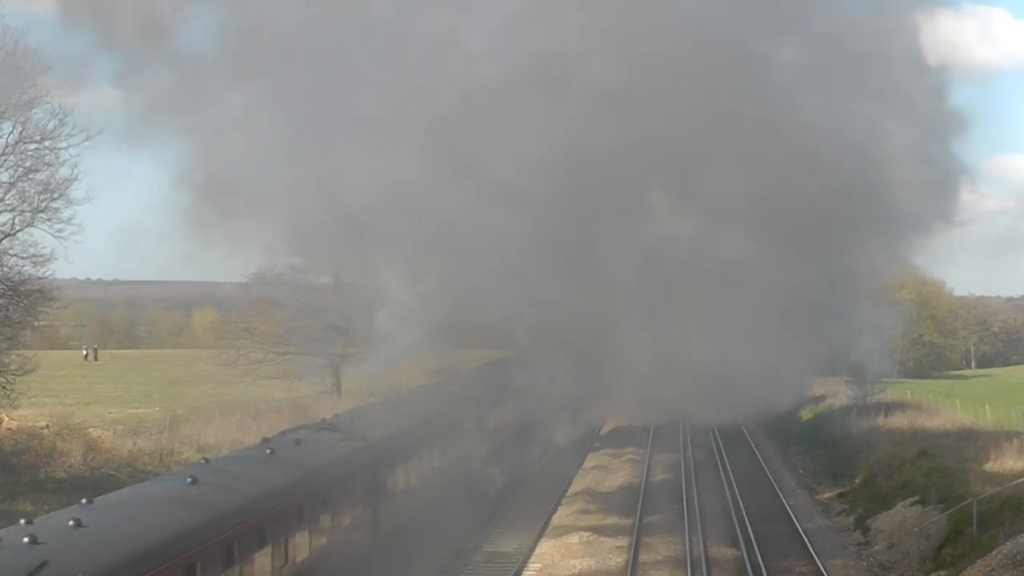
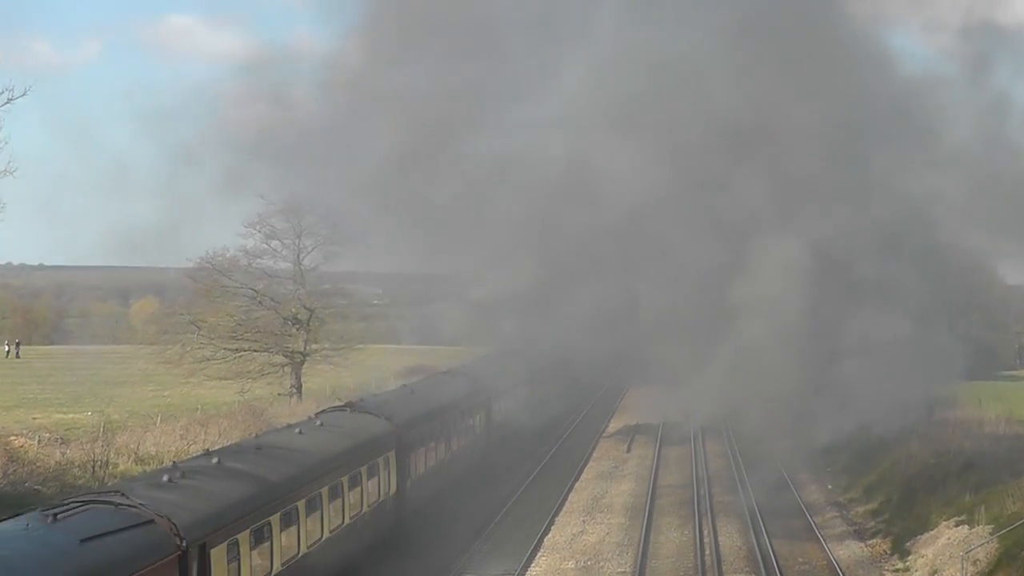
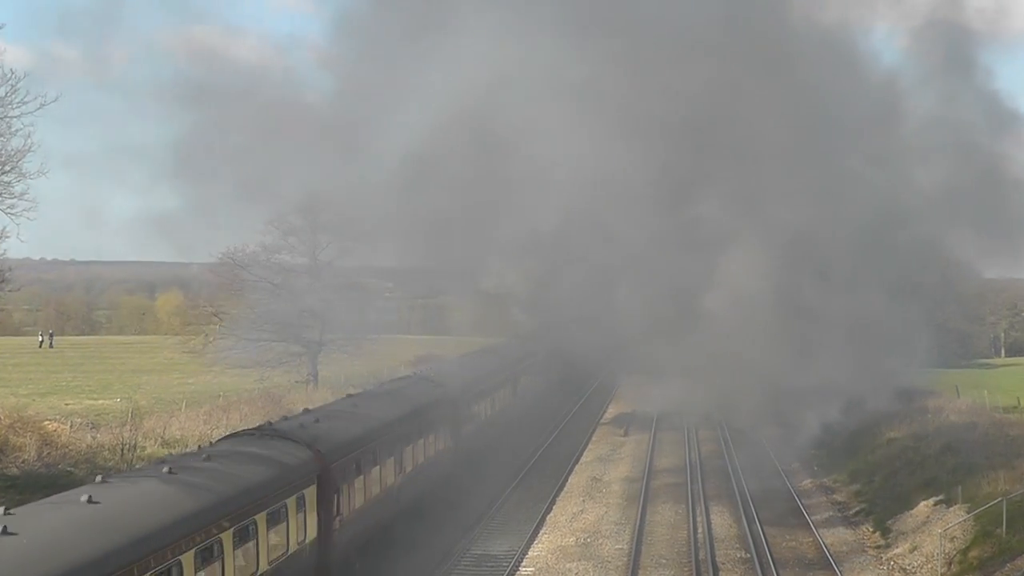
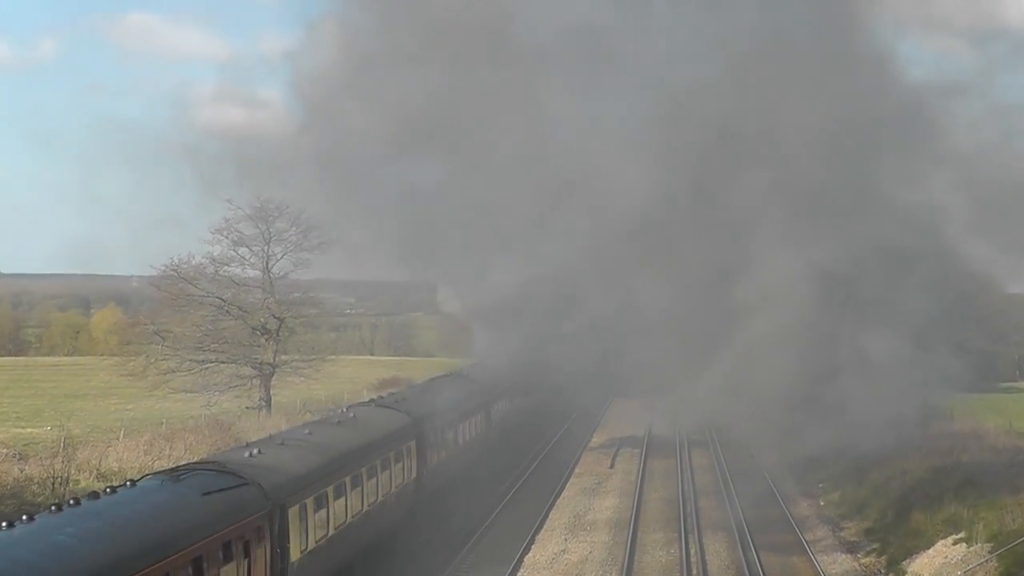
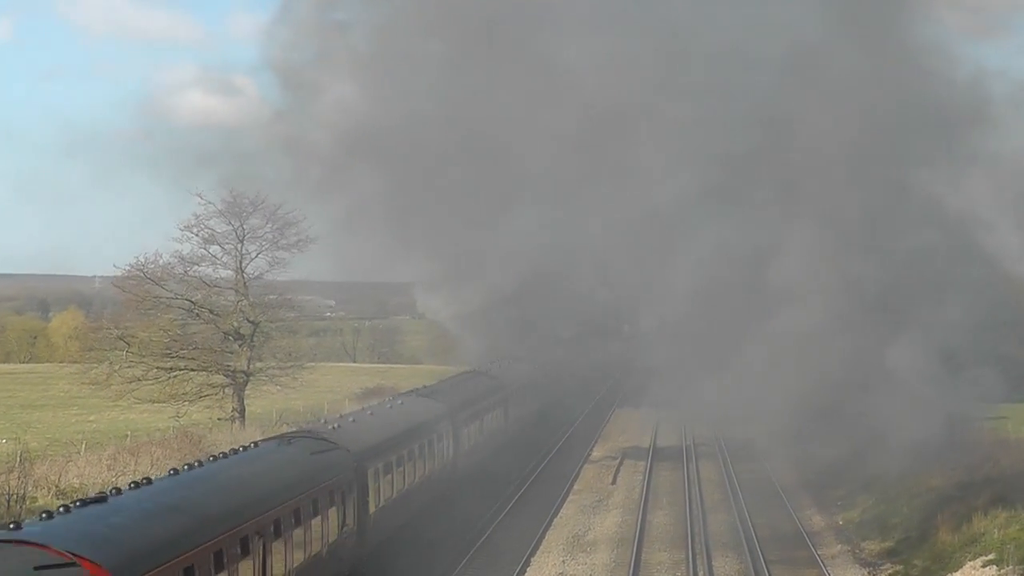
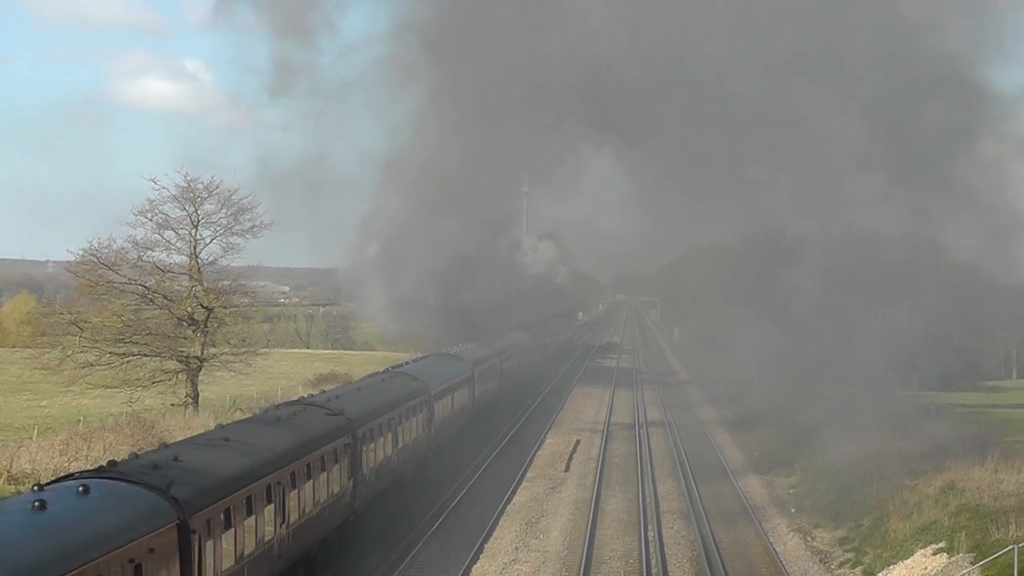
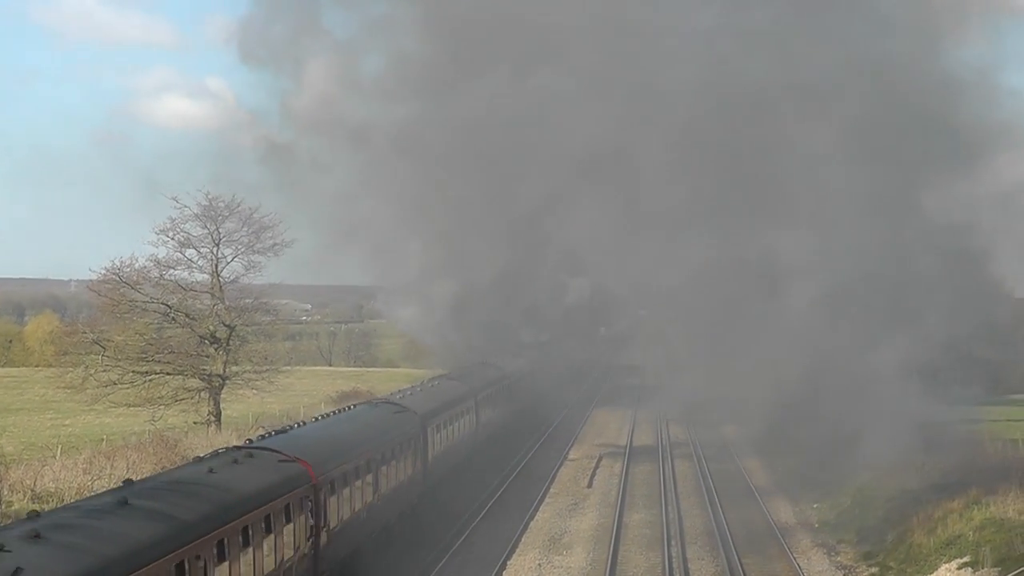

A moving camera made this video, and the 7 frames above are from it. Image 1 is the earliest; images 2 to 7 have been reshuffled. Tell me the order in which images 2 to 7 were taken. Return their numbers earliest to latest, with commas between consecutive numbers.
3, 2, 4, 5, 7, 6
